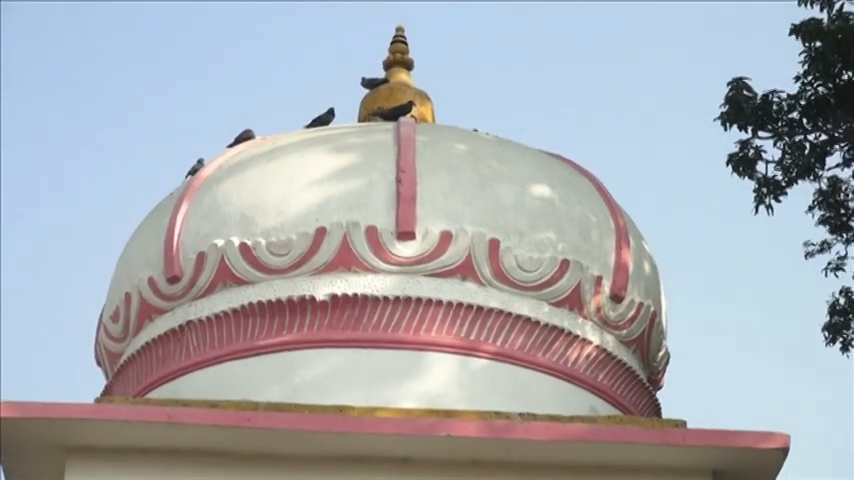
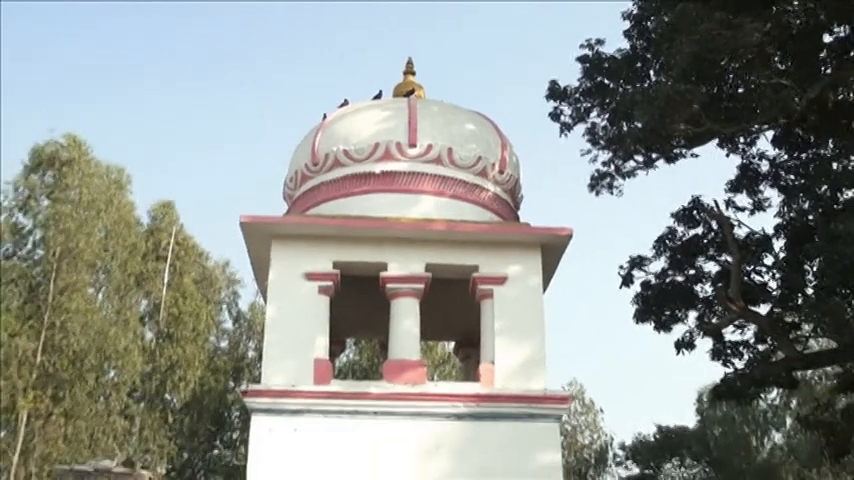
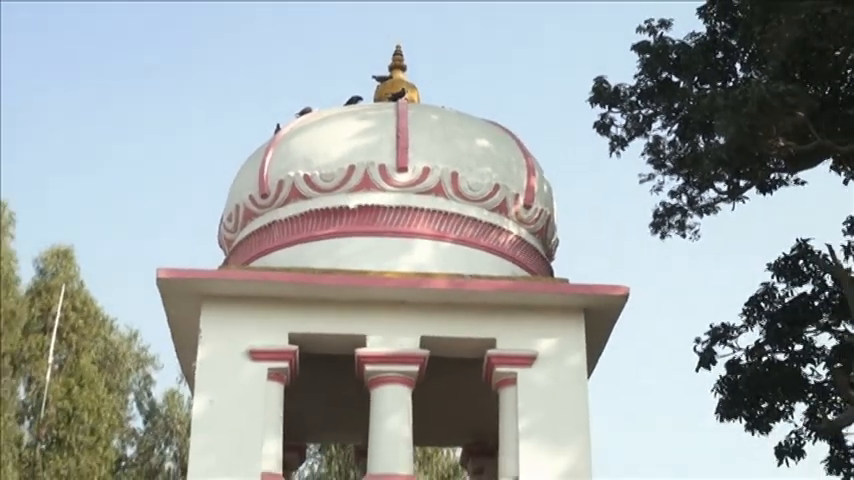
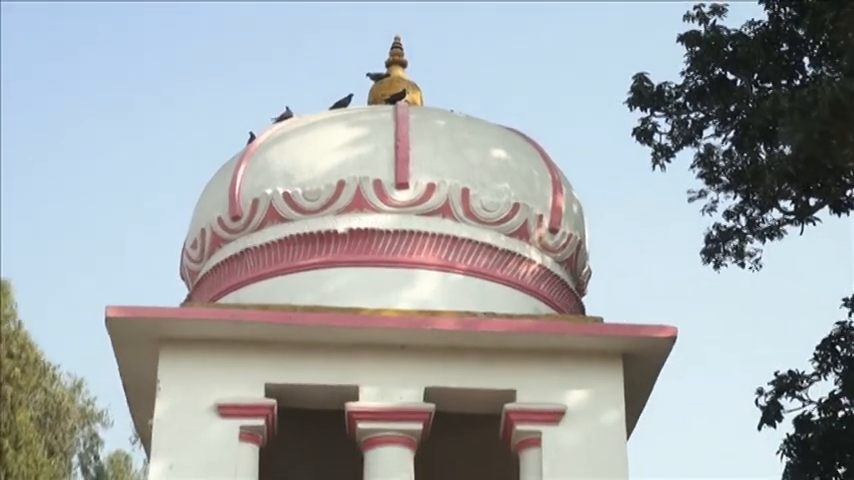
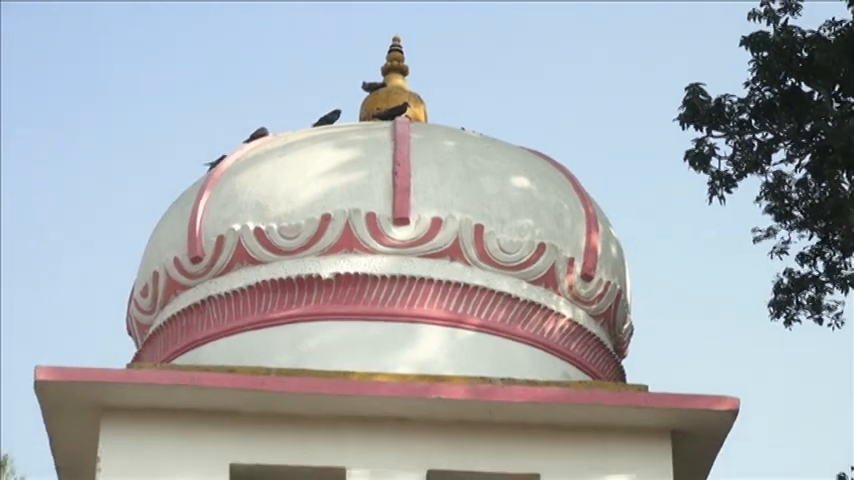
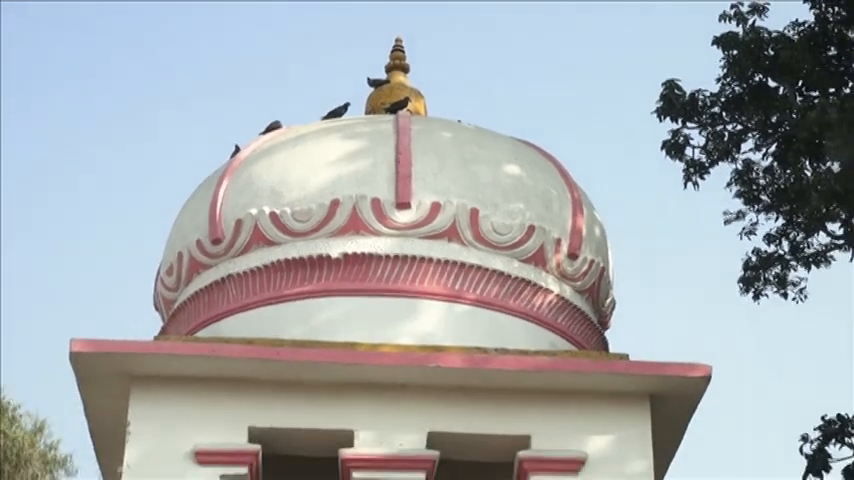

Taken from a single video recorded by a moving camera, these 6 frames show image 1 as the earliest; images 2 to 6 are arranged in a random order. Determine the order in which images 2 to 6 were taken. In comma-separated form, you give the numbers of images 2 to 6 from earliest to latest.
5, 6, 4, 3, 2
